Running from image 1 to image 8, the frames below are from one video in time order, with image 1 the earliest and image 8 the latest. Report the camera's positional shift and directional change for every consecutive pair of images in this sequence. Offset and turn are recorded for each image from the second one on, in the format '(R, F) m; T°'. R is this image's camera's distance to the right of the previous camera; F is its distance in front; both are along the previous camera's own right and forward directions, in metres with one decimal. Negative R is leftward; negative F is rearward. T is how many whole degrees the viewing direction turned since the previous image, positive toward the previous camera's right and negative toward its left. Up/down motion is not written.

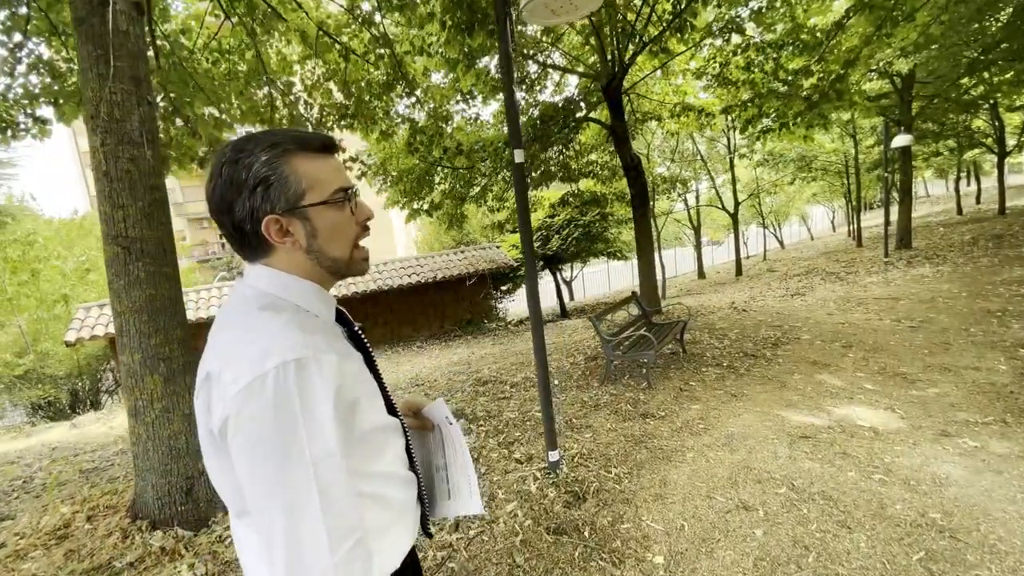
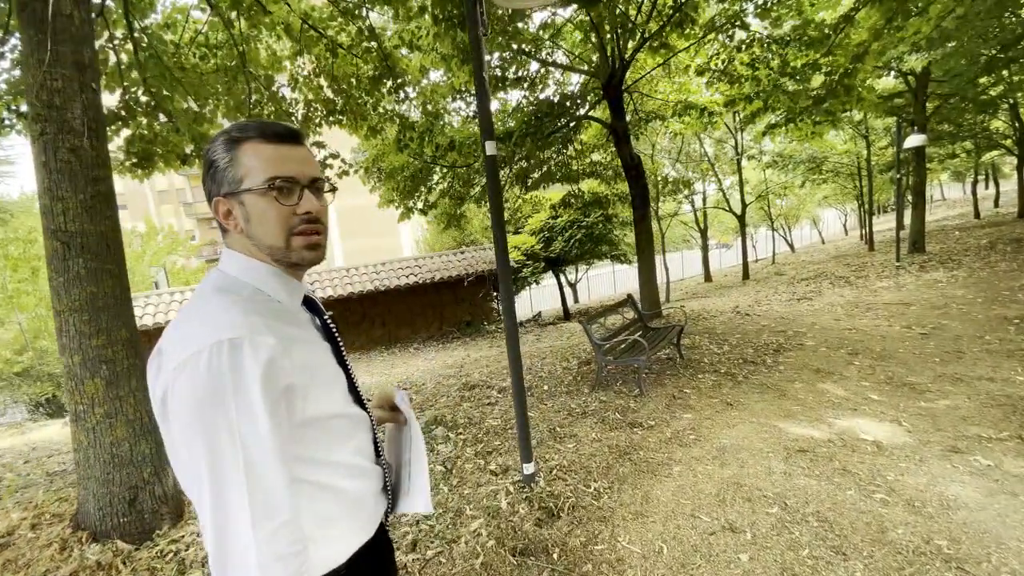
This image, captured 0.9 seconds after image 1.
(+0.2, +0.2) m; -1°
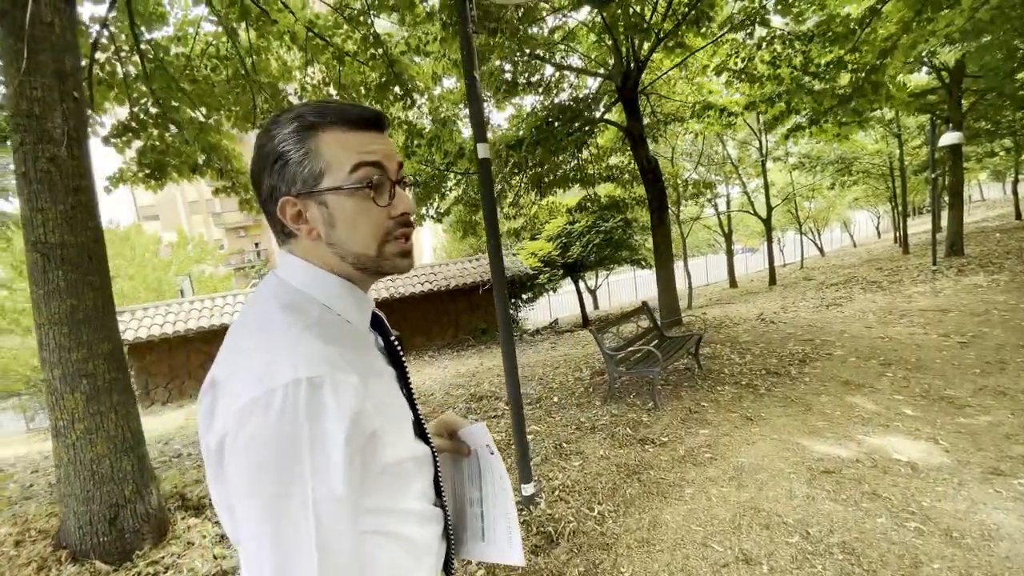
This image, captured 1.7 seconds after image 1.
(+0.1, +0.2) m; -3°
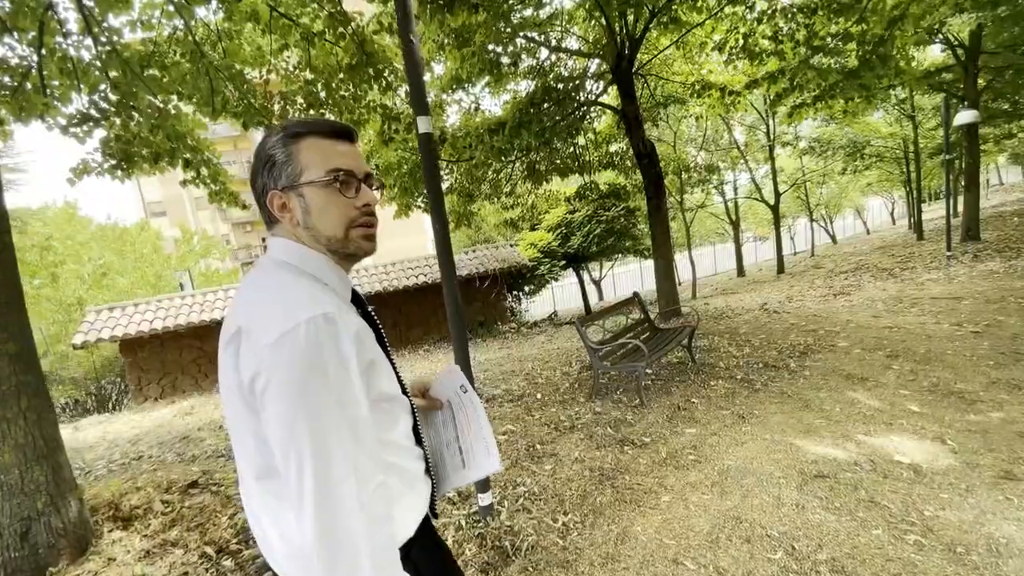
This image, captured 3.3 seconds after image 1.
(+0.3, +0.3) m; -1°
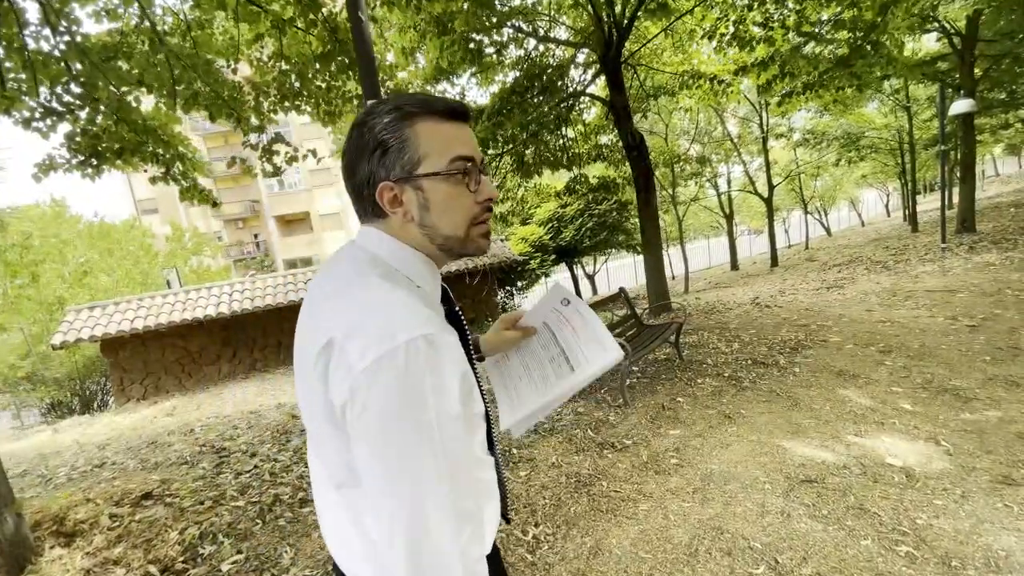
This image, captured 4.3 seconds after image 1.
(+0.1, +0.2) m; 0°
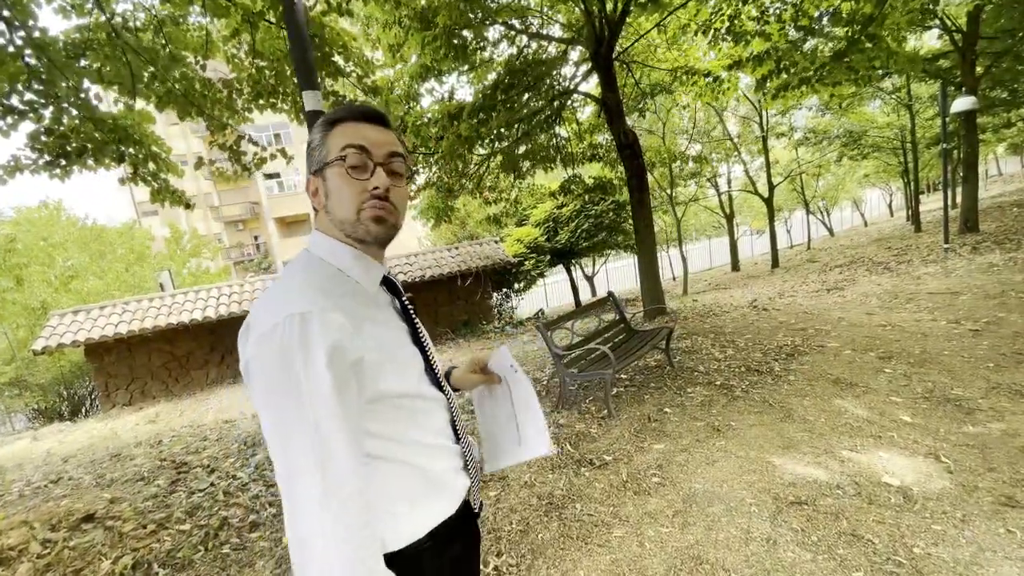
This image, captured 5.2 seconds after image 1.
(+0.2, +0.2) m; 0°
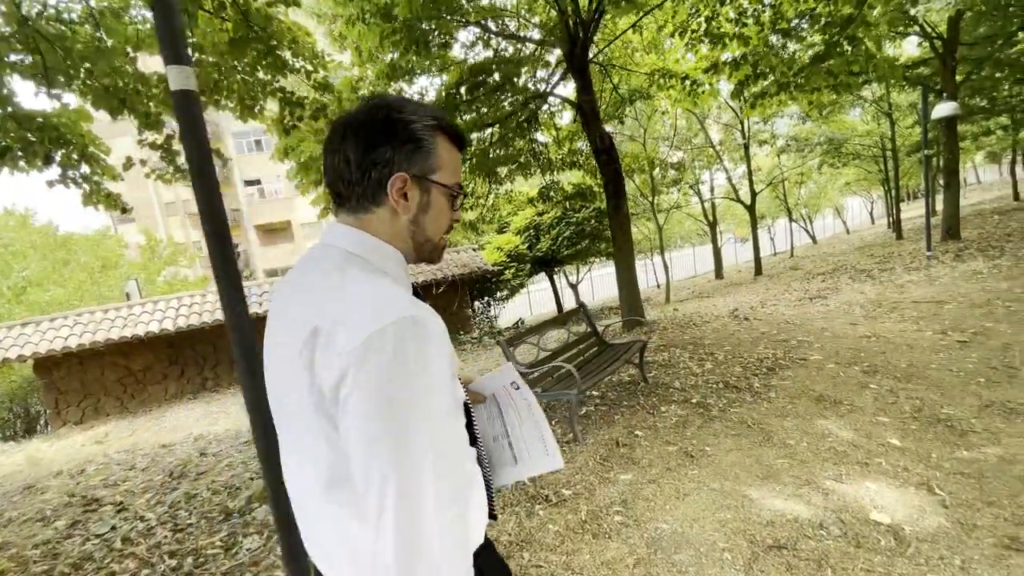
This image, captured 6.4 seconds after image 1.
(+0.2, +0.3) m; +1°
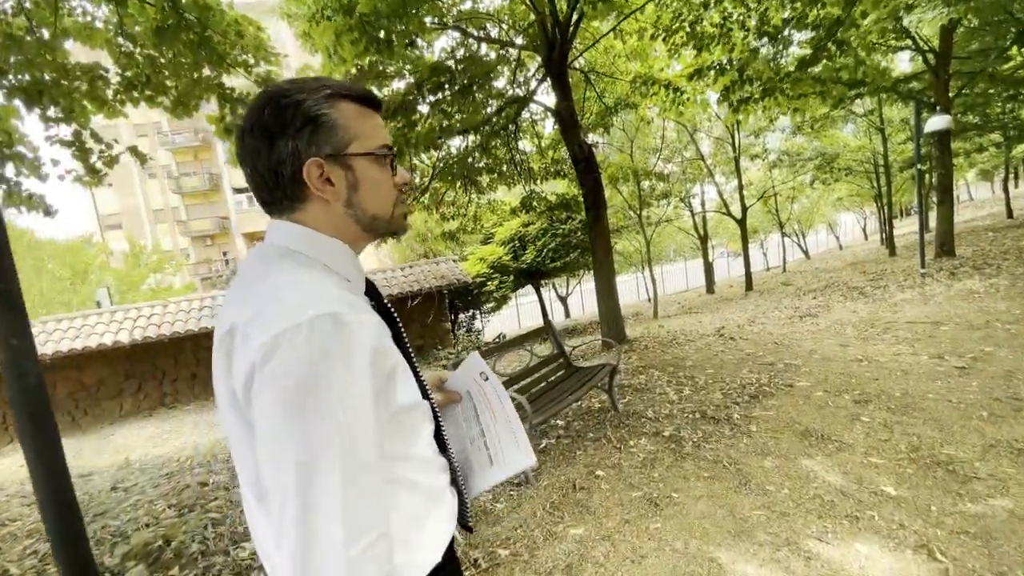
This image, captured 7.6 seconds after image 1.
(+0.3, +0.4) m; 0°
